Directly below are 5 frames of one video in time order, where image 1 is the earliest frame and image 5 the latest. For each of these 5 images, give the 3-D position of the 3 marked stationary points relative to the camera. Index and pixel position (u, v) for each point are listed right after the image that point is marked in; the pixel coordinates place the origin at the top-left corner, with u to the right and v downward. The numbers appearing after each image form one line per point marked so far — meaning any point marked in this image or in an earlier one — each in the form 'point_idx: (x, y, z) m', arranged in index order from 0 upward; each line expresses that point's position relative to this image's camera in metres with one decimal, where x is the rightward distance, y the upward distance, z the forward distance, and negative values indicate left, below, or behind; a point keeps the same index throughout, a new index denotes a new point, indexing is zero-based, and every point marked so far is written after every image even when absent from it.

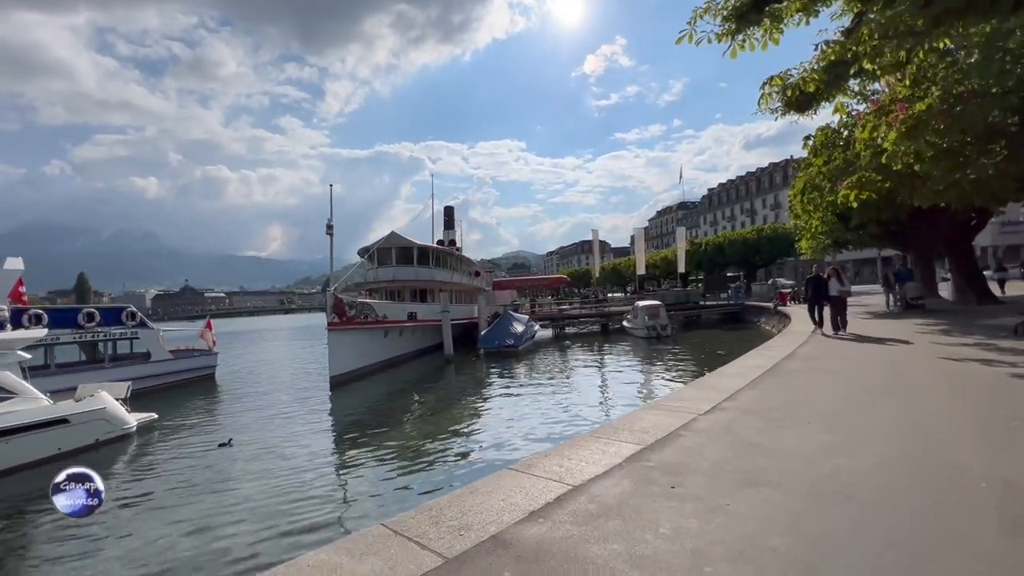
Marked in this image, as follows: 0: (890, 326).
0: (+9.3, -1.0, +14.2) m
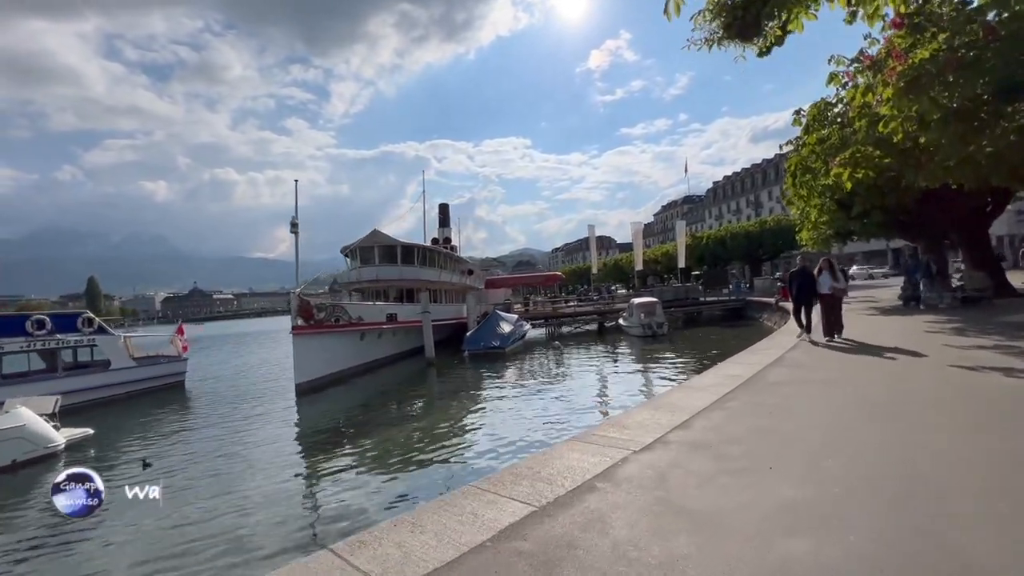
0: (+8.5, -0.8, +12.7) m
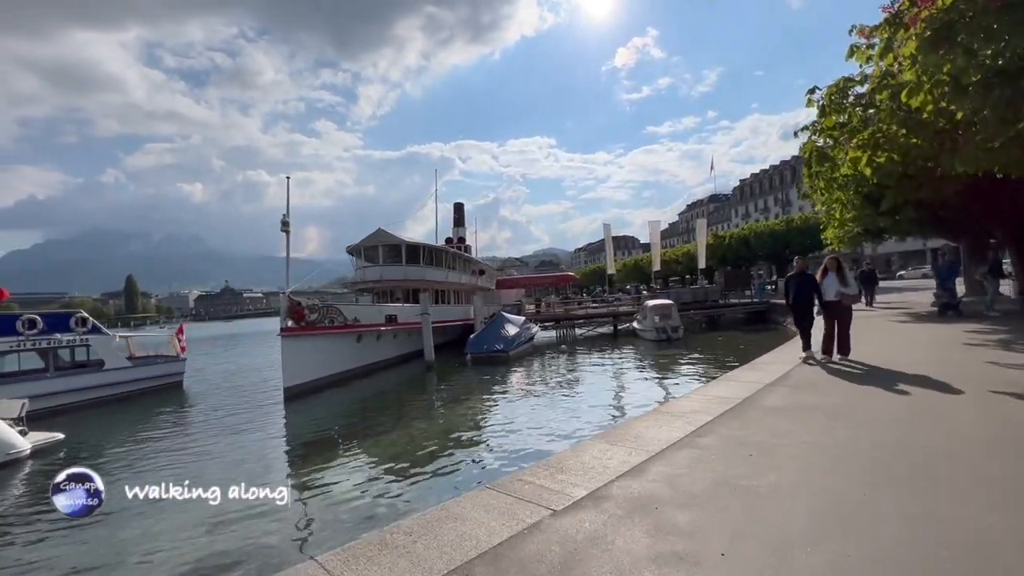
0: (+8.1, -0.9, +11.2) m
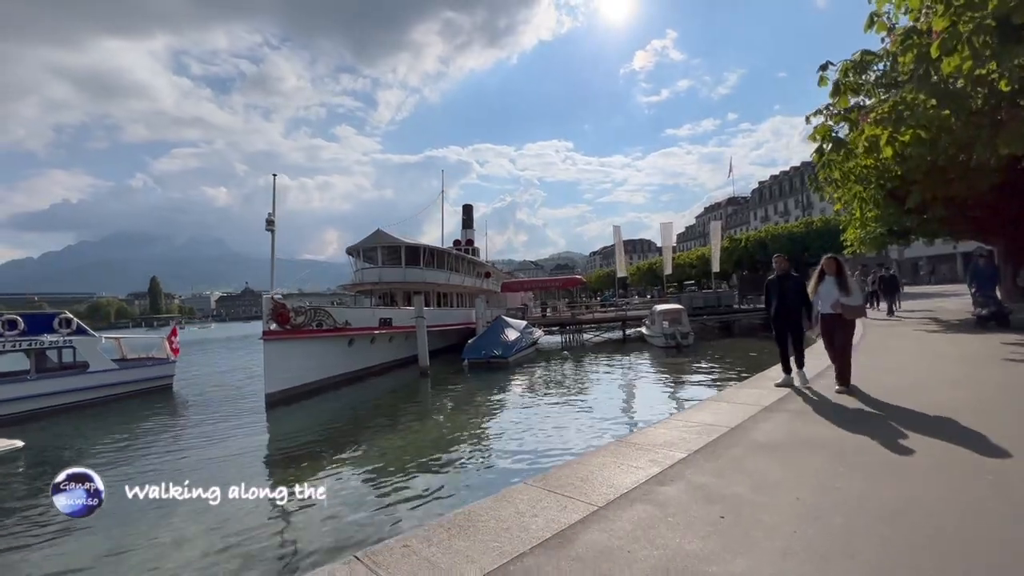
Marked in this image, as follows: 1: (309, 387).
0: (+7.7, -1.0, +9.9) m
1: (-6.9, -3.4, +19.5) m
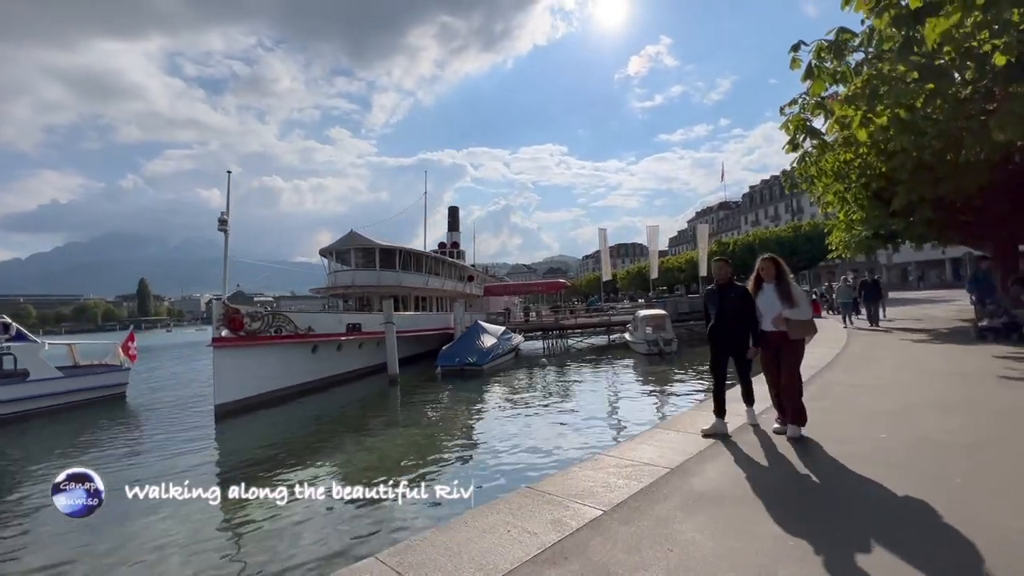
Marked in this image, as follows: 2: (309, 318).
0: (+6.9, -1.1, +8.9) m
1: (-7.8, -3.5, +18.4) m
2: (-7.0, -1.0, +19.8) m
